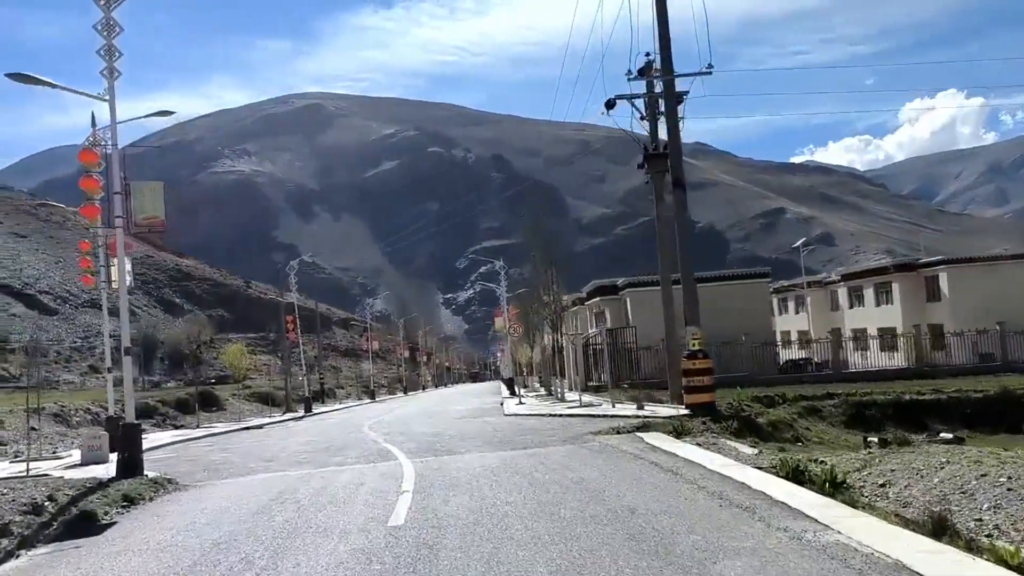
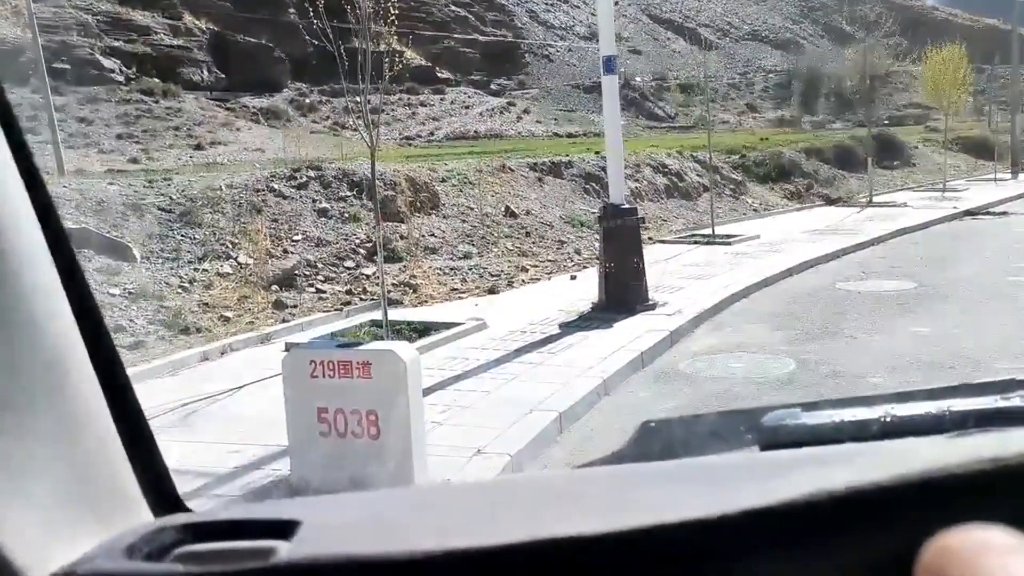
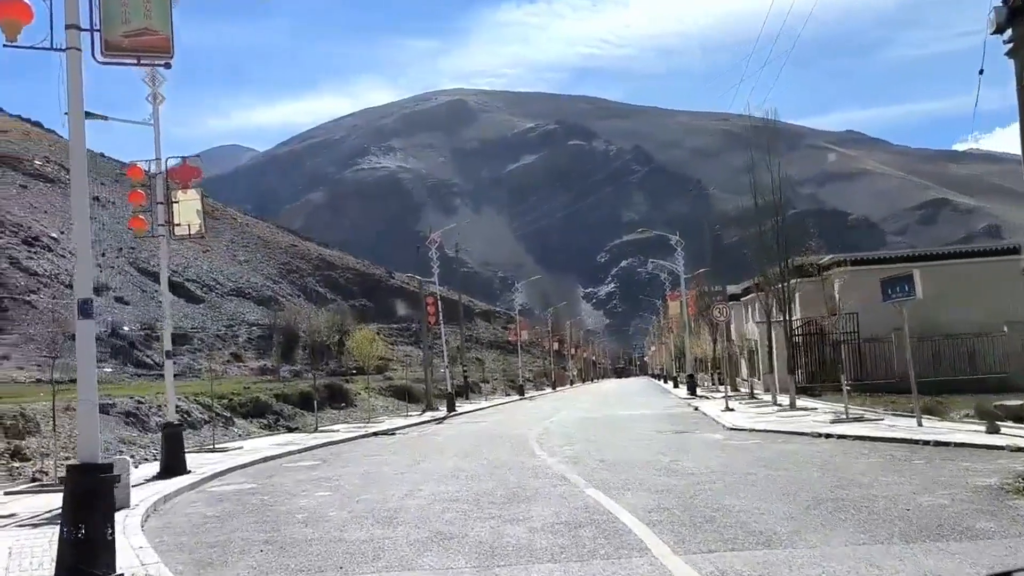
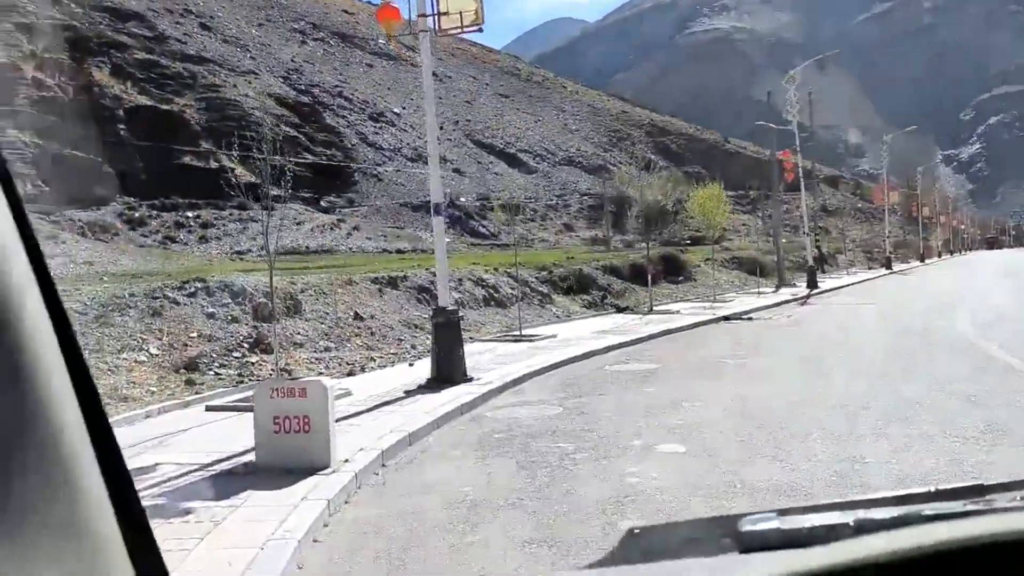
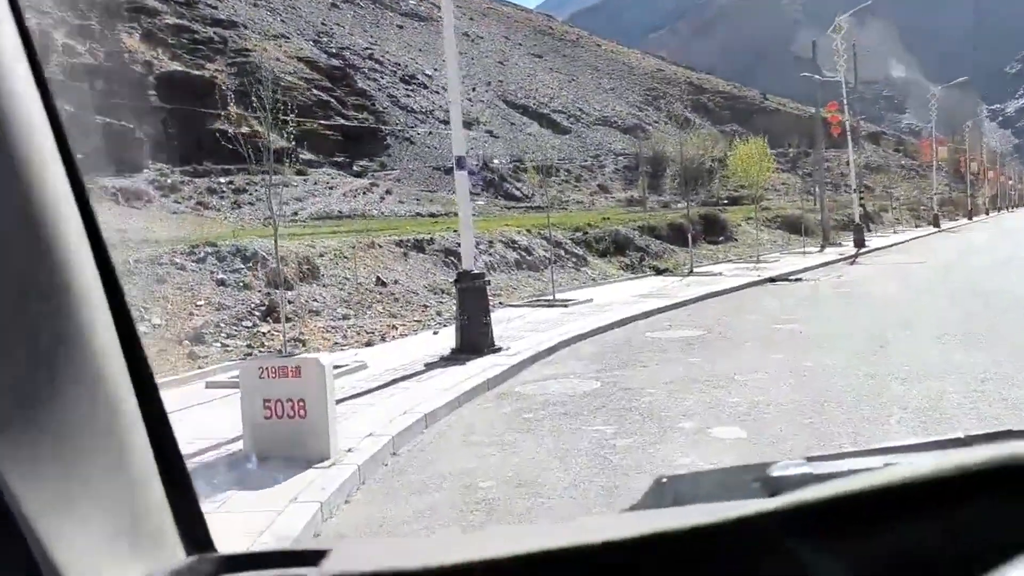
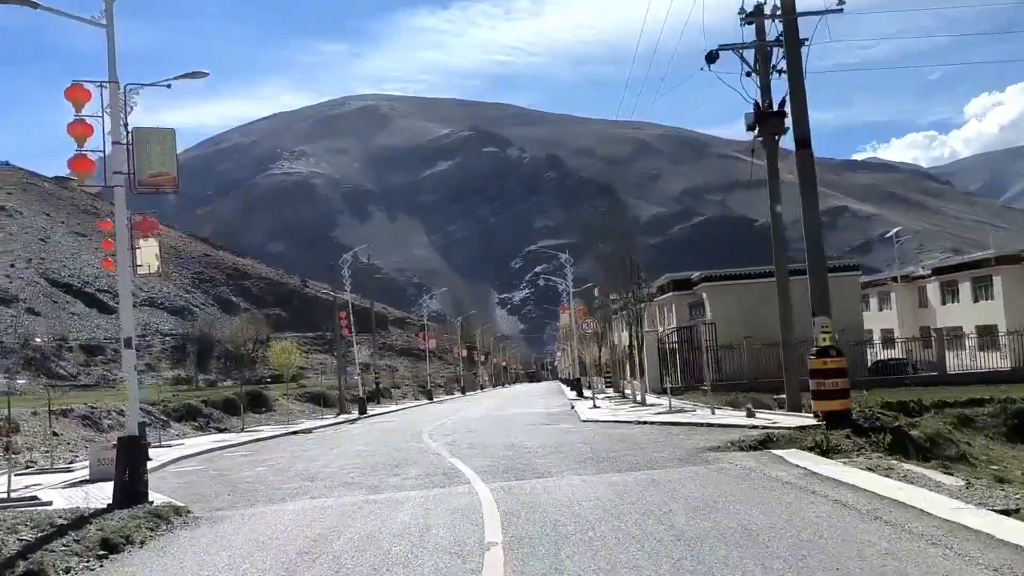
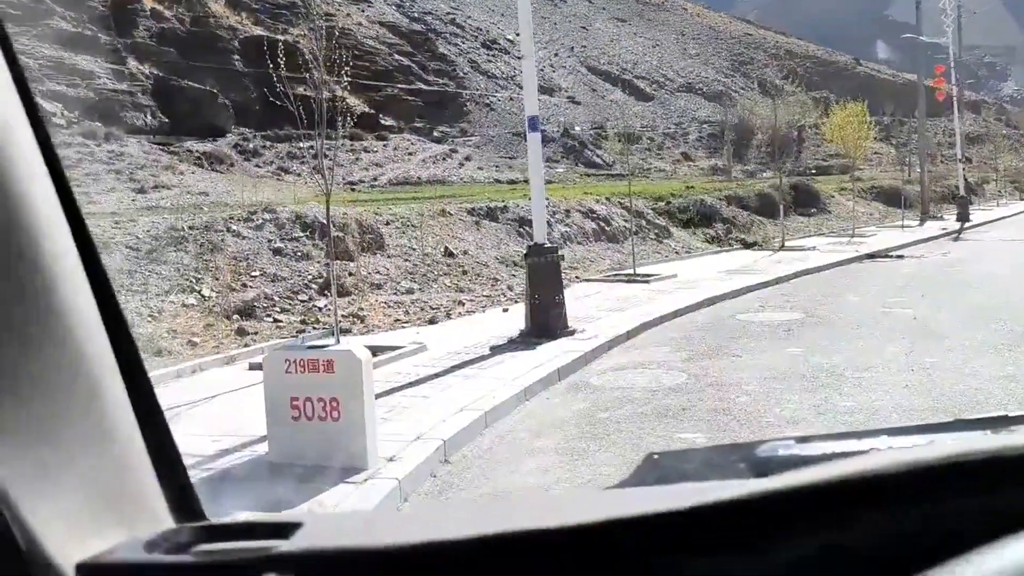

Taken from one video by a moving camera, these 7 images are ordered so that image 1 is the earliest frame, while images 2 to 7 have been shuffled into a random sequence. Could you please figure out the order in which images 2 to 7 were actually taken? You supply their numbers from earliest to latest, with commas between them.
6, 3, 4, 5, 7, 2
